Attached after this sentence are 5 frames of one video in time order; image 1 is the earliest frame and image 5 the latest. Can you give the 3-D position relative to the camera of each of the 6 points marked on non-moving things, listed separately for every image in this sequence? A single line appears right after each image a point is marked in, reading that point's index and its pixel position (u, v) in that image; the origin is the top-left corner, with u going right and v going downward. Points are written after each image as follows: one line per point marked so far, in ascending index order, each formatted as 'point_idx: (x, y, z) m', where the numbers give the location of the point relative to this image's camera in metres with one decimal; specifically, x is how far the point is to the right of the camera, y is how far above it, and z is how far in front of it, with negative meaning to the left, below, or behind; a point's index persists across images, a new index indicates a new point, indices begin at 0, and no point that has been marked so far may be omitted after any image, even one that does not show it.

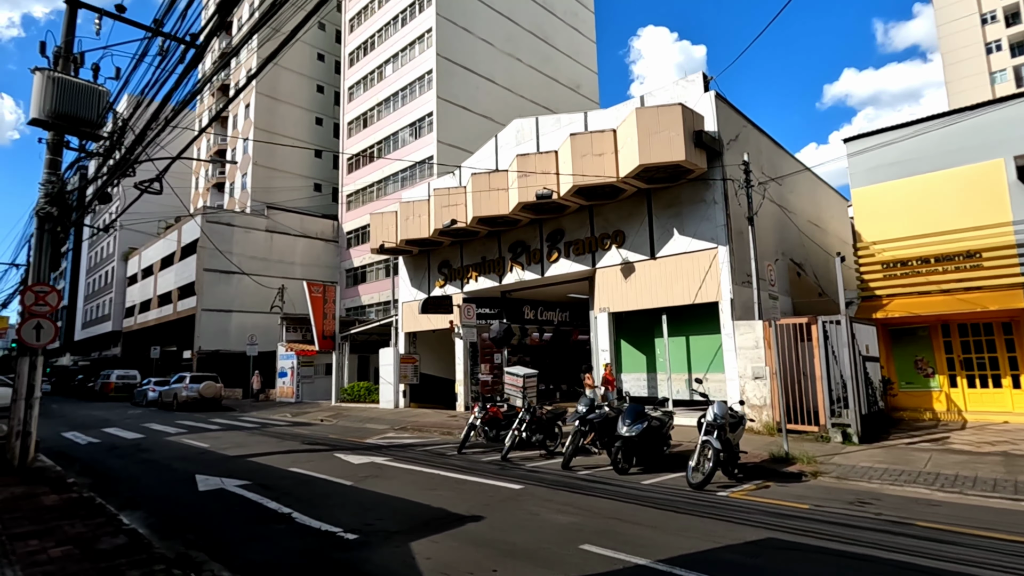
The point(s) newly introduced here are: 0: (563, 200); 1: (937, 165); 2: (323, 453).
0: (+1.4, +2.5, +14.9) m
1: (+11.1, +3.2, +14.1) m
2: (-4.3, -3.7, +12.0) m
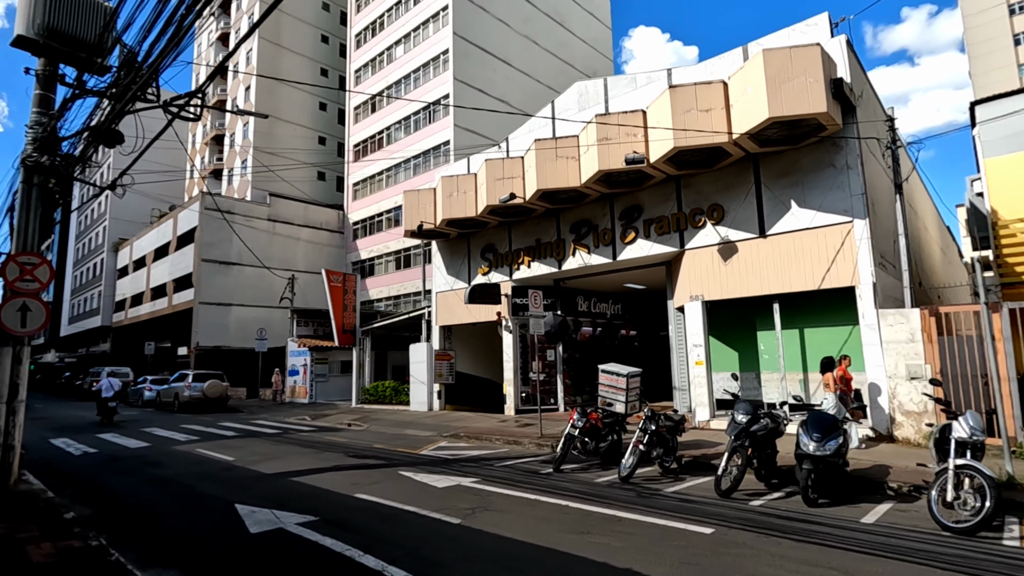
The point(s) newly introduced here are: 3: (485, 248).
0: (+3.3, +2.8, +12.6) m
1: (+13.0, +3.6, +12.0) m
2: (-2.3, -3.3, +9.7) m
3: (-0.9, +1.3, +18.1) m
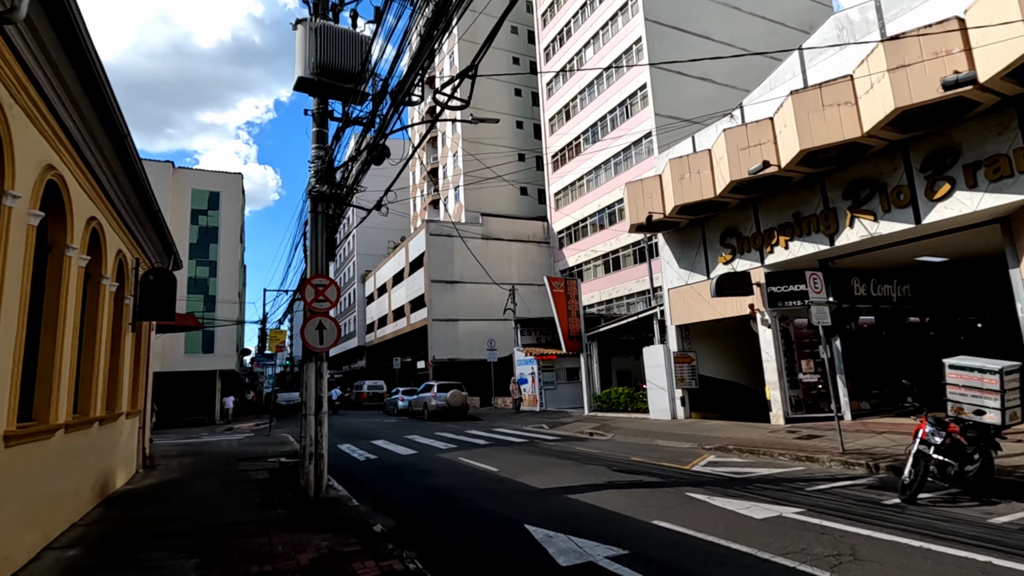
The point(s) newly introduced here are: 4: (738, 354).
0: (+8.2, +3.5, +9.3) m
1: (+17.0, +5.0, +5.3) m
2: (+2.4, -3.1, +8.4) m
3: (+6.3, +1.6, +15.8) m
4: (+7.8, -2.3, +18.6) m
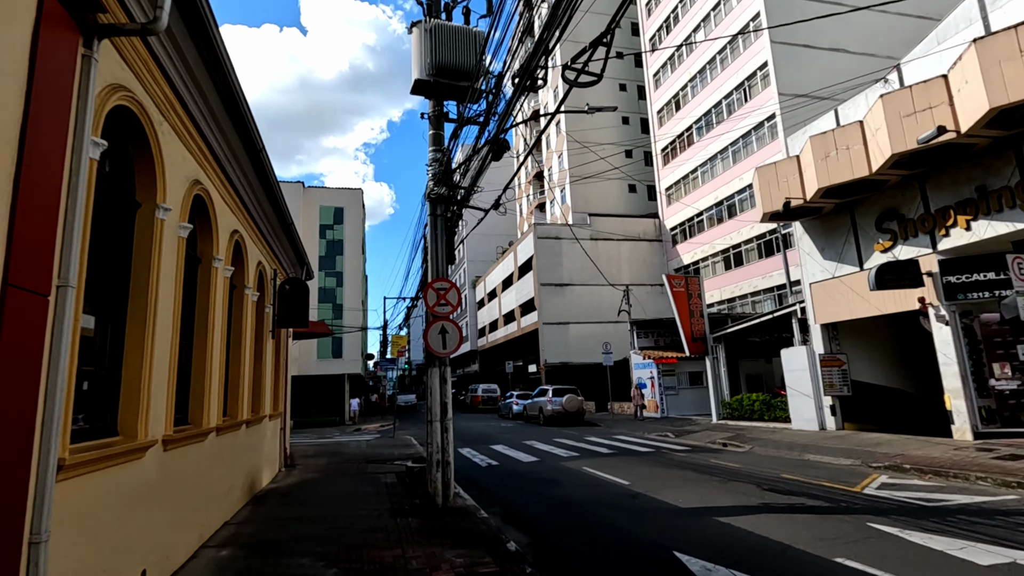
0: (+9.9, +3.7, +6.9) m
1: (+17.8, +5.6, +1.3) m
2: (+4.3, -3.0, +7.1) m
3: (+9.5, +1.8, +13.7) m
4: (+11.6, -2.0, +16.1) m
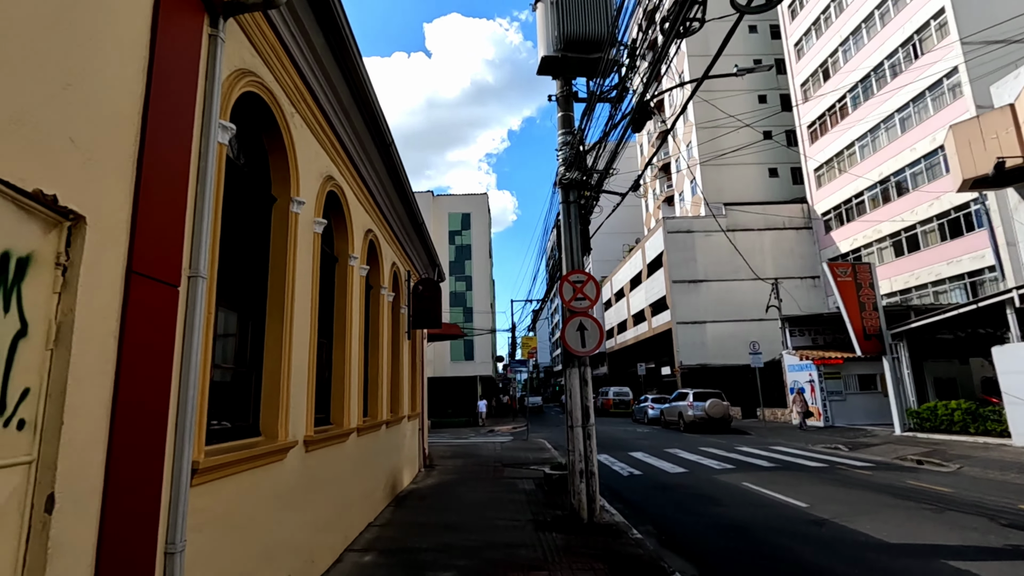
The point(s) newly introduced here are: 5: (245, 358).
0: (+11.2, +4.2, +3.7) m
1: (+17.5, +6.3, -3.5) m
2: (+6.0, -2.7, +5.1) m
3: (+12.4, +2.3, +10.4) m
4: (+15.1, -1.5, +12.2) m
5: (-2.3, -0.6, +4.6) m
